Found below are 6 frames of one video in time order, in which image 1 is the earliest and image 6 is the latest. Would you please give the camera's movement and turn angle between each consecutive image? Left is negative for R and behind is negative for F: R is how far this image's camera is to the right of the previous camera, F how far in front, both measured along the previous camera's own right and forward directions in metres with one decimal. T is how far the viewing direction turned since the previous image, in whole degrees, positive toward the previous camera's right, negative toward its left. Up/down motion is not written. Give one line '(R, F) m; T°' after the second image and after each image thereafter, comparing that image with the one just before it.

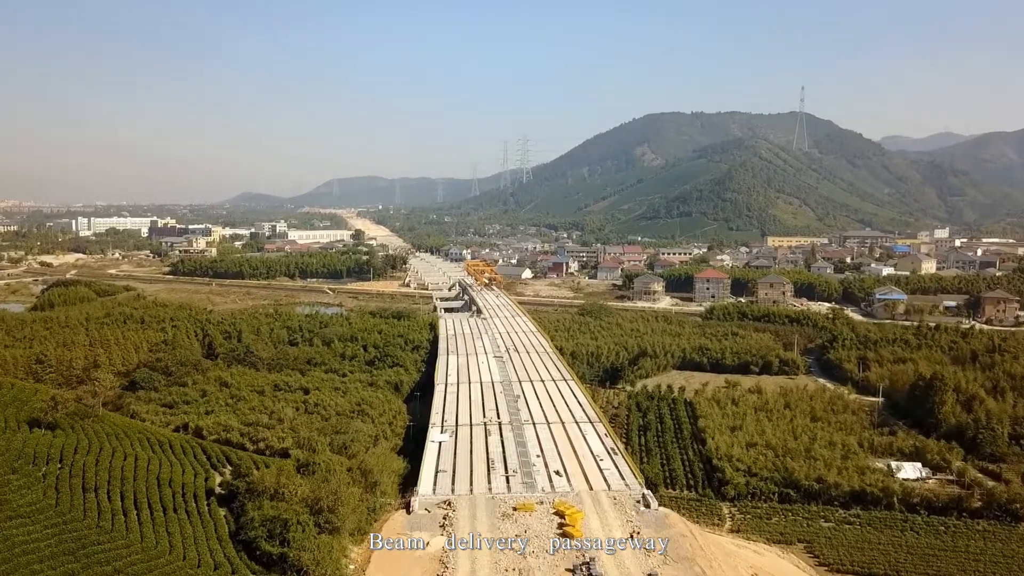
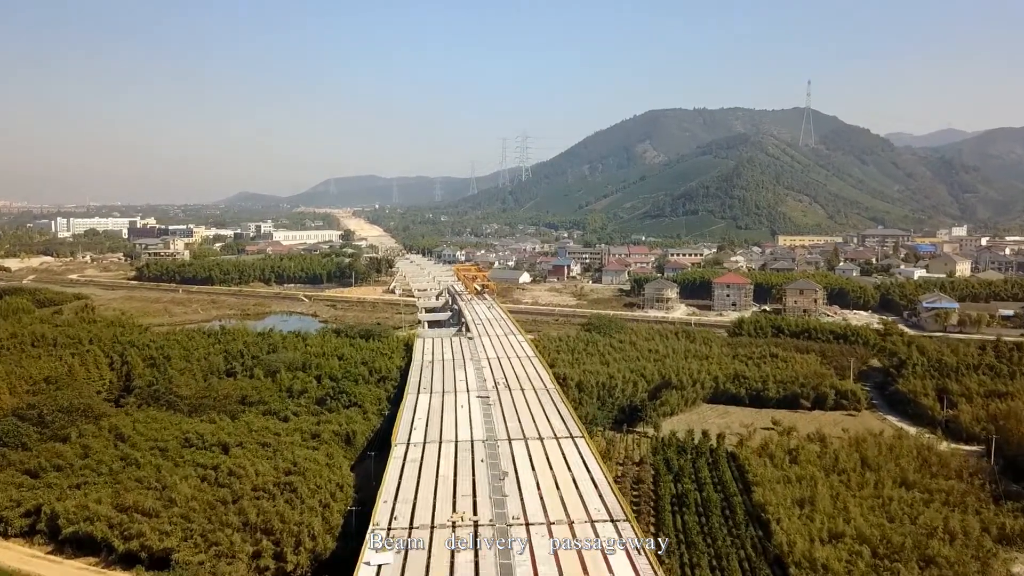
(+0.2, +4.4) m; 0°
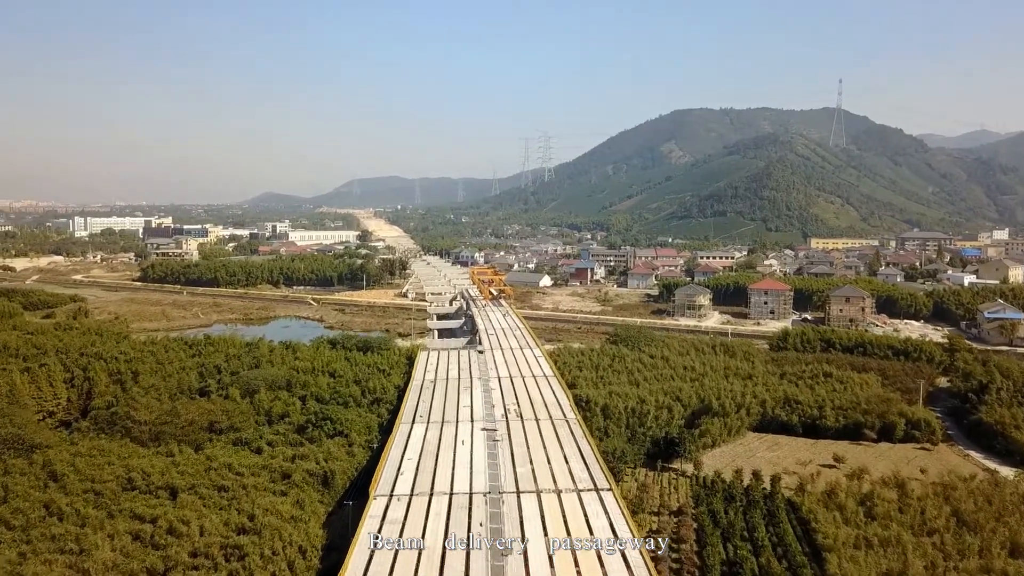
(+0.1, +2.4) m; -2°
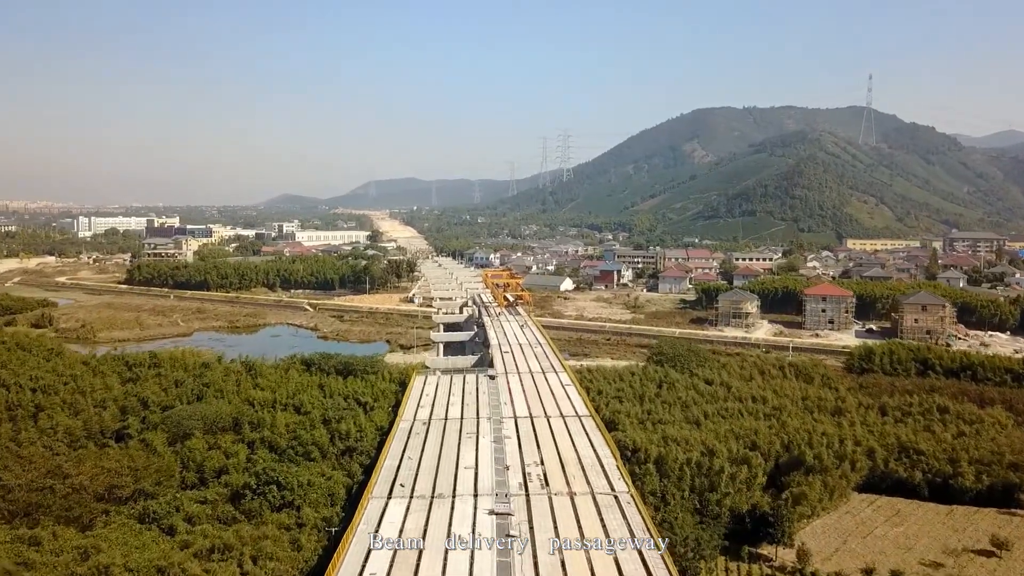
(-0.1, +4.0) m; -1°
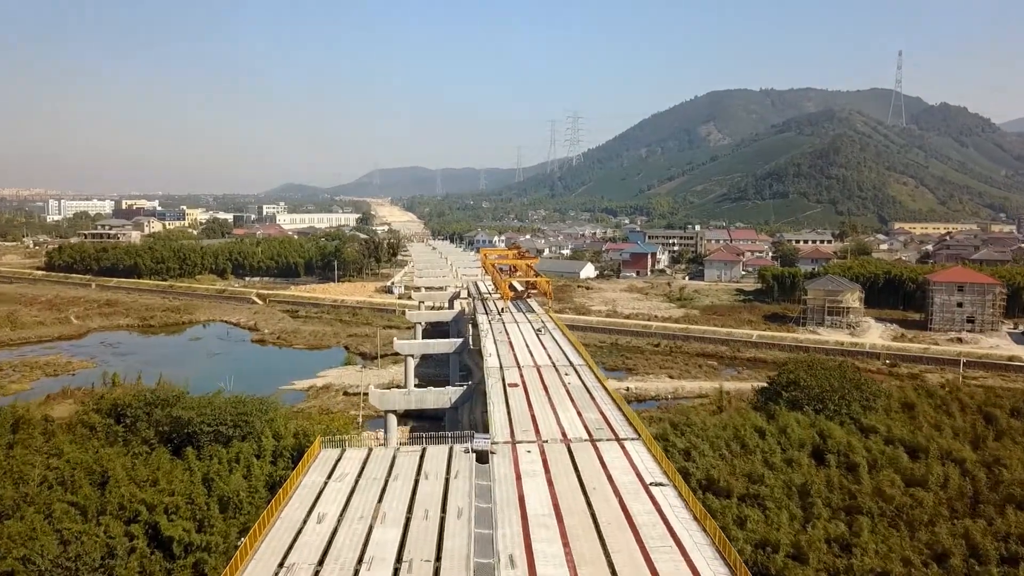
(-0.1, +7.9) m; 0°
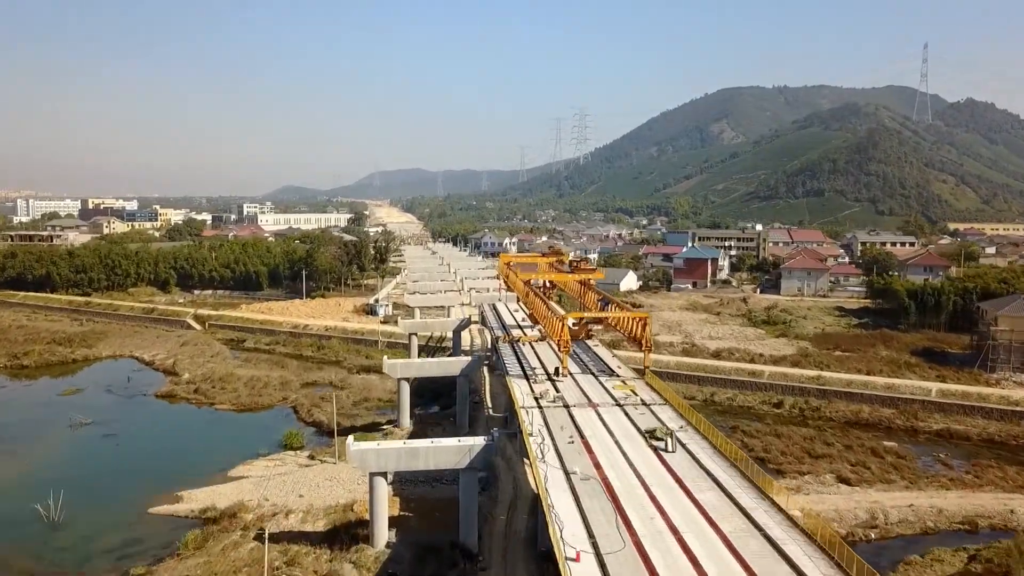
(-0.6, +7.0) m; 0°
